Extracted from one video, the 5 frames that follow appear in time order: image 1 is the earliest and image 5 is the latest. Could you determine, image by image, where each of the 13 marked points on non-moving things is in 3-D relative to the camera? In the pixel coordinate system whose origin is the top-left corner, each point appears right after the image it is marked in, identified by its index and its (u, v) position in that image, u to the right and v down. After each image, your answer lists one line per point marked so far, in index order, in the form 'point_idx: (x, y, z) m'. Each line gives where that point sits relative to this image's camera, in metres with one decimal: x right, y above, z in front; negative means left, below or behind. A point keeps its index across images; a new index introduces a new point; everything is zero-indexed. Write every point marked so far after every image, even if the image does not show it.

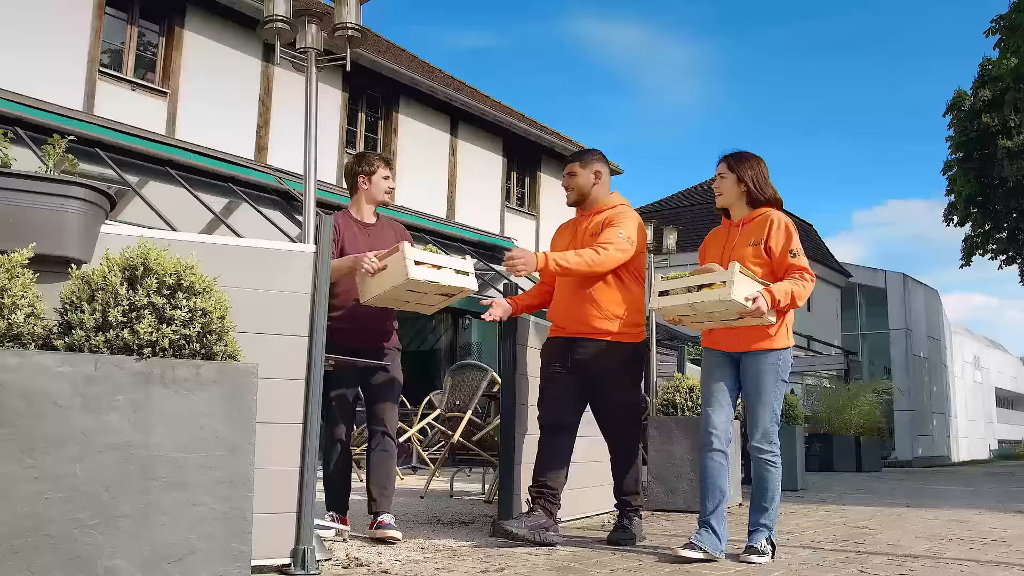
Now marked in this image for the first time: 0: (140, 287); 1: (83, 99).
0: (-0.9, 0.0, +2.1) m
1: (-4.8, +2.1, +9.9) m
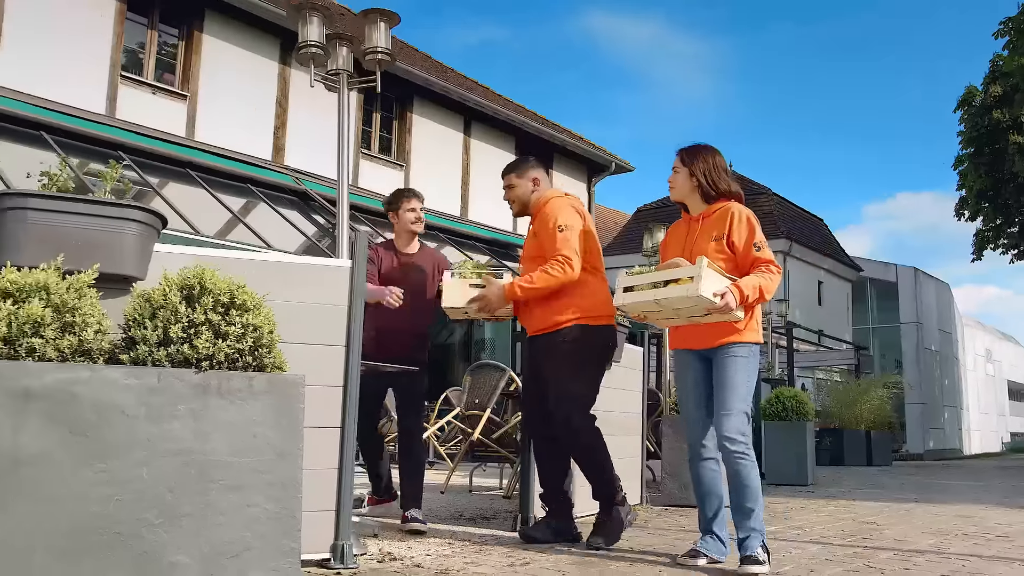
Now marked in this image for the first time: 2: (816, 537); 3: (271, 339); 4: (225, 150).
0: (-0.8, 0.0, +2.2) m
1: (-4.6, +2.1, +10.1) m
2: (+1.4, -1.1, +3.9) m
3: (-0.6, -0.1, +2.4) m
4: (-3.6, +1.7, +11.1) m
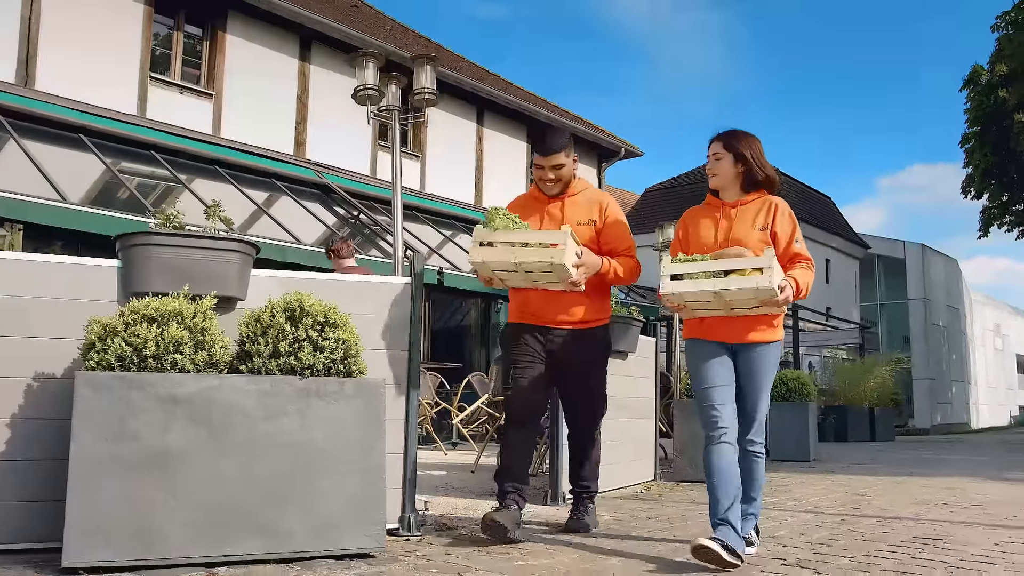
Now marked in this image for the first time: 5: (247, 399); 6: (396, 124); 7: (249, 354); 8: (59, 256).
0: (-0.7, -0.1, +2.8) m
1: (-4.5, +2.2, +10.6) m
2: (+1.5, -1.1, +4.5) m
3: (-0.5, -0.2, +2.9) m
4: (-3.4, +1.8, +11.6) m
5: (-0.8, -0.3, +2.6) m
6: (-0.6, +0.8, +4.5) m
7: (-0.8, -0.2, +2.7) m
8: (-1.6, +0.1, +3.0) m
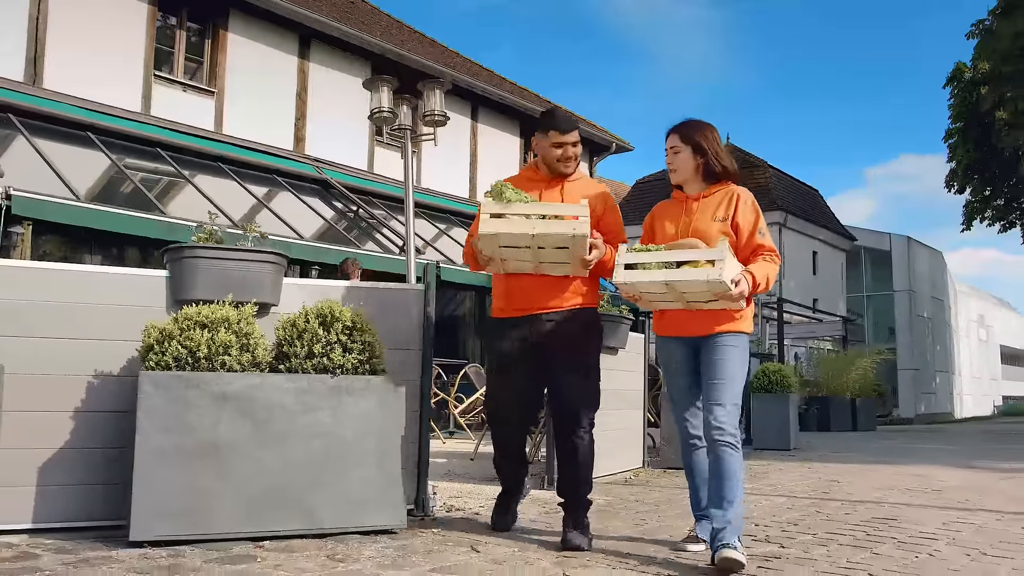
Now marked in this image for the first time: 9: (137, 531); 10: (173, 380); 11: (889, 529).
0: (-0.7, -0.1, +3.1) m
1: (-4.5, +2.3, +10.9) m
2: (+1.5, -1.1, +4.9) m
3: (-0.5, -0.2, +3.3) m
4: (-3.5, +1.9, +11.9) m
5: (-0.8, -0.4, +3.0) m
6: (-0.6, +0.8, +4.8) m
7: (-0.8, -0.2, +3.1) m
8: (-1.6, +0.1, +3.3) m
9: (-1.2, -0.8, +2.8) m
10: (-1.1, -0.3, +2.9) m
11: (+1.5, -1.0, +3.6) m
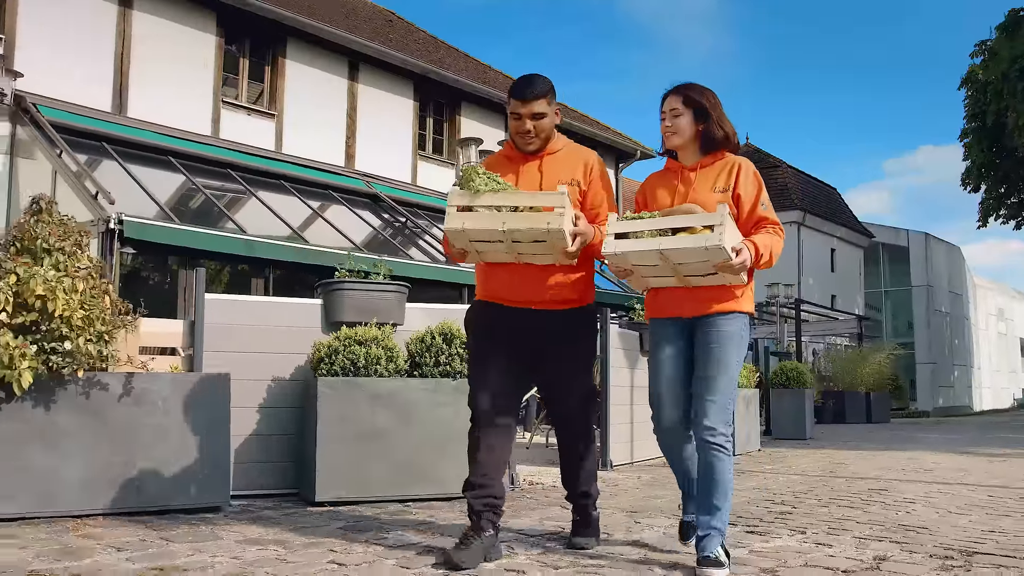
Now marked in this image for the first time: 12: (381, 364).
0: (-0.3, -0.3, +4.2) m
1: (-4.0, +2.2, +12.0) m
2: (+1.9, -1.2, +5.9) m
3: (-0.1, -0.3, +4.3) m
4: (-3.0, +1.8, +13.0) m
5: (-0.4, -0.5, +4.0) m
6: (-0.2, +0.7, +5.8) m
7: (-0.4, -0.4, +4.1) m
8: (-1.3, 0.0, +4.4) m
9: (-0.8, -0.9, +3.8) m
10: (-0.7, -0.4, +3.9) m
11: (+1.9, -1.1, +4.6) m
12: (-0.6, -0.3, +4.0) m
